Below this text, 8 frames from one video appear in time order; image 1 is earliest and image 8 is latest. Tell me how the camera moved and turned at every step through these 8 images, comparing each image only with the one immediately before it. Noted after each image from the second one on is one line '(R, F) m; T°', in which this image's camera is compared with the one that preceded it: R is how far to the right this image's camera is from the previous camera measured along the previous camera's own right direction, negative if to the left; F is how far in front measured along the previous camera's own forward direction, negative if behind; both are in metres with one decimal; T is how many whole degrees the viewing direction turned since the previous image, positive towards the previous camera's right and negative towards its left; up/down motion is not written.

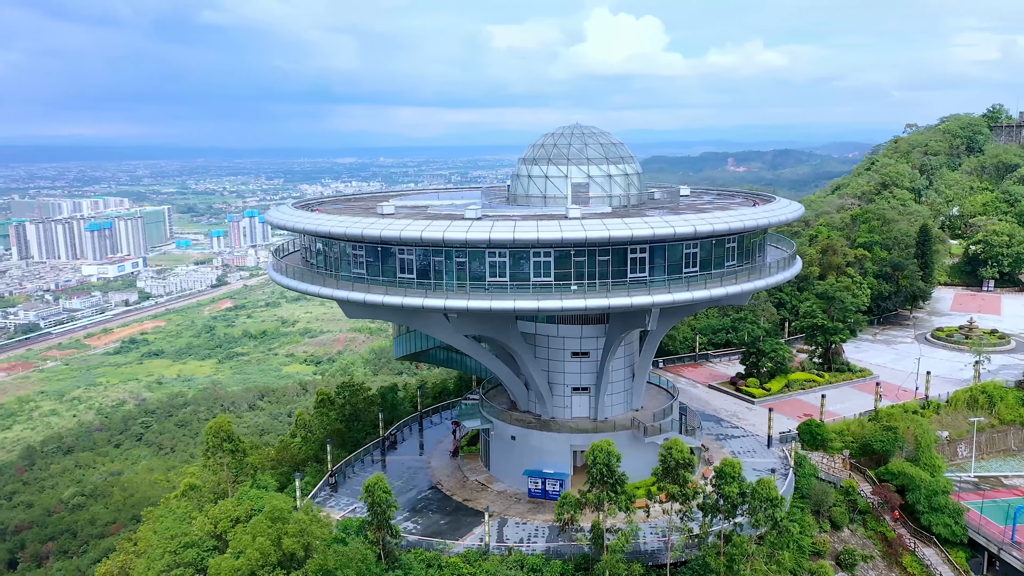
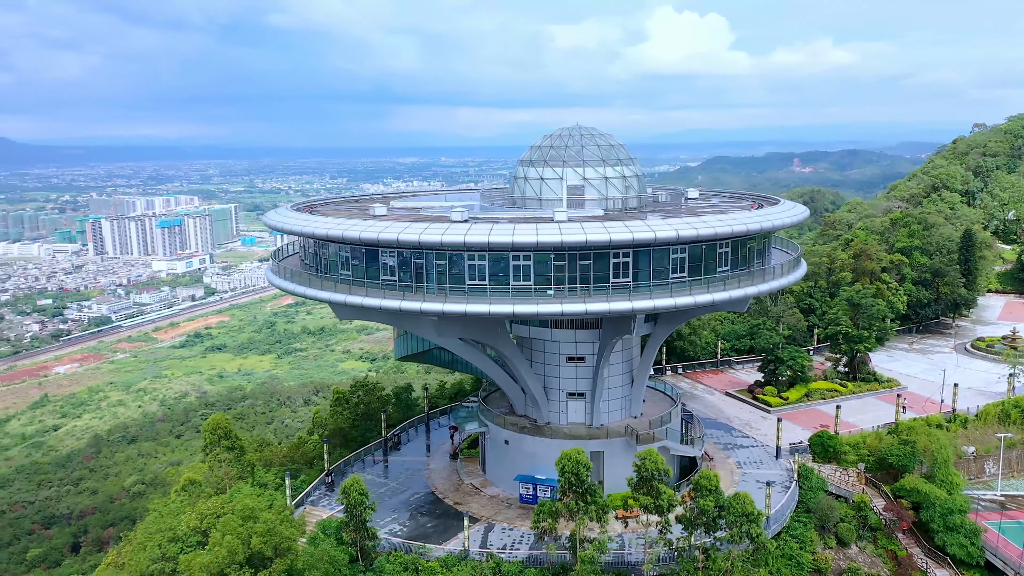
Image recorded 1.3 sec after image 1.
(+1.9, +0.3) m; -4°
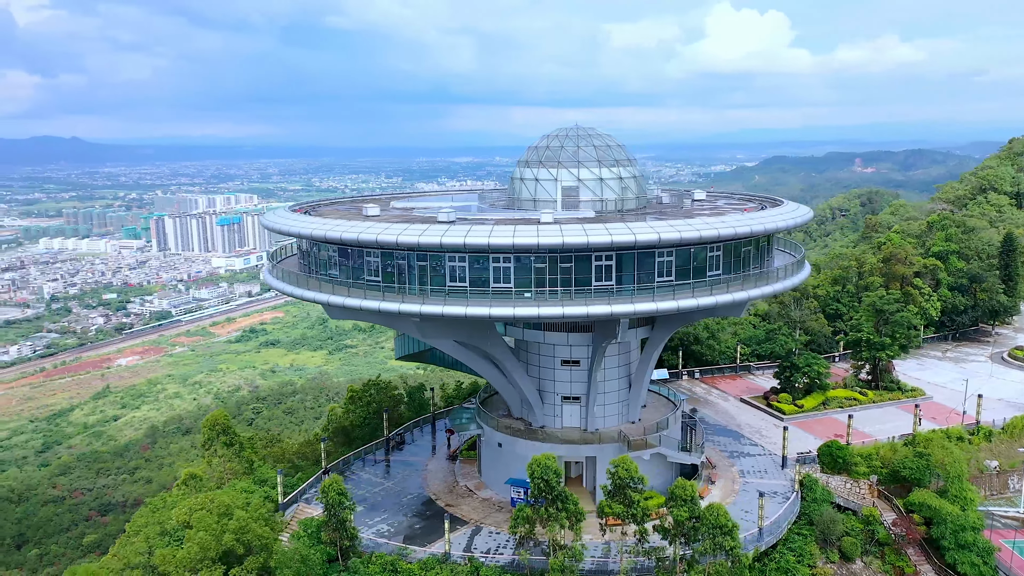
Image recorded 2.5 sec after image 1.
(+1.7, +0.3) m; -3°
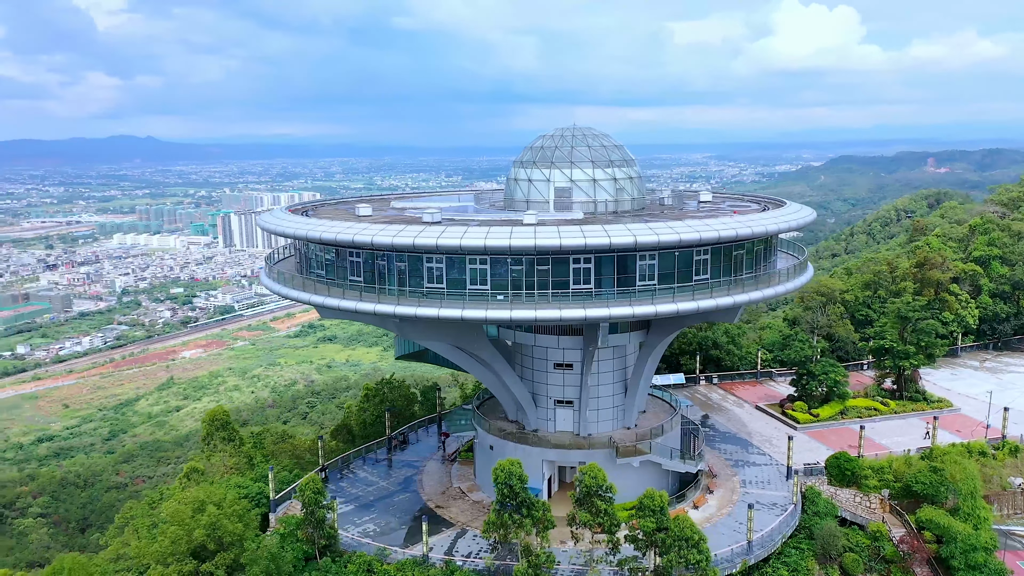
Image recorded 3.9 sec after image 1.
(+1.9, +0.3) m; -4°
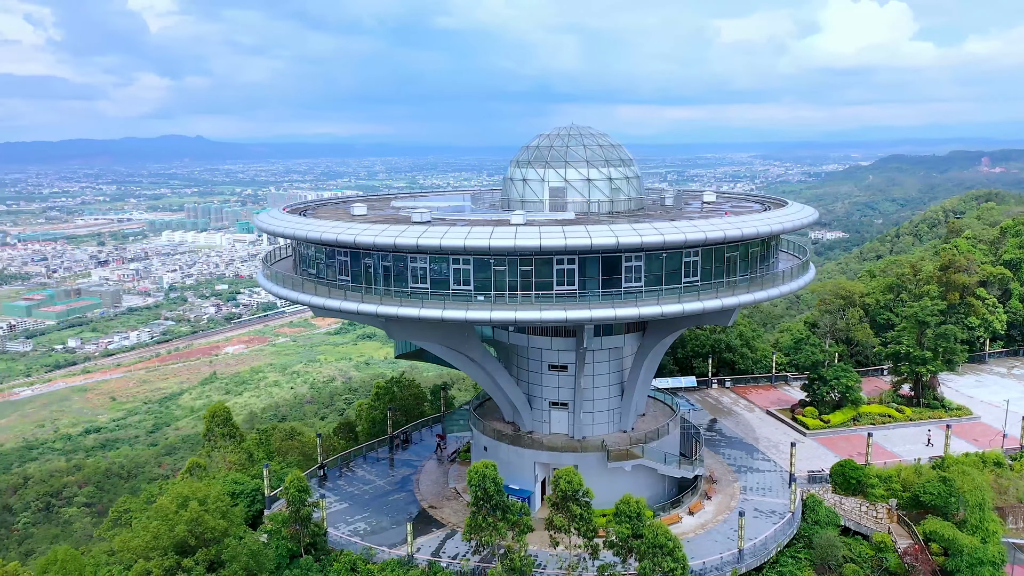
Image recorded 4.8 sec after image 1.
(+1.3, +0.2) m; -2°
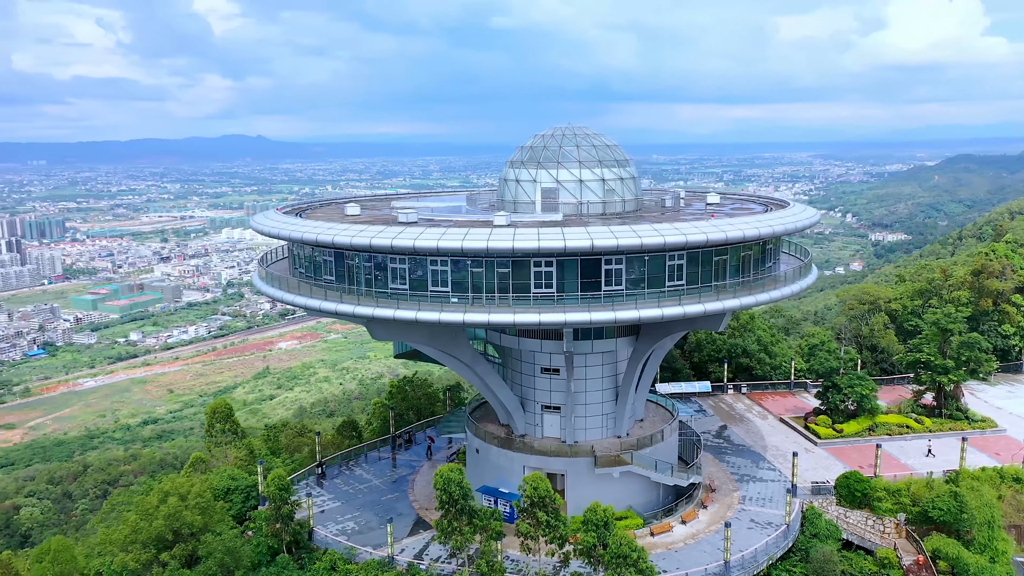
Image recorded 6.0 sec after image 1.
(+1.7, +0.3) m; -3°
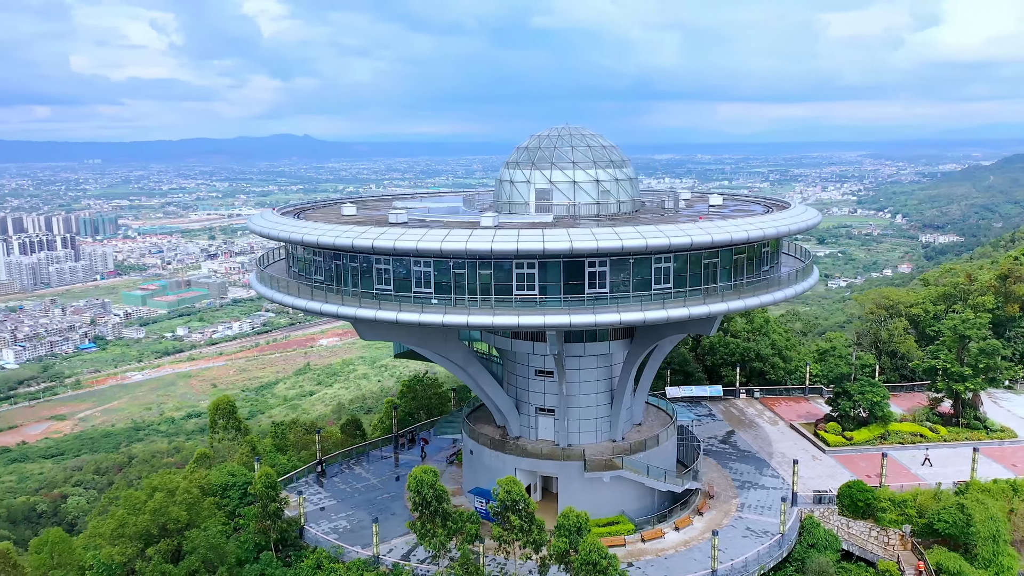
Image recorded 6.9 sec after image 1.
(+1.3, +0.1) m; -2°
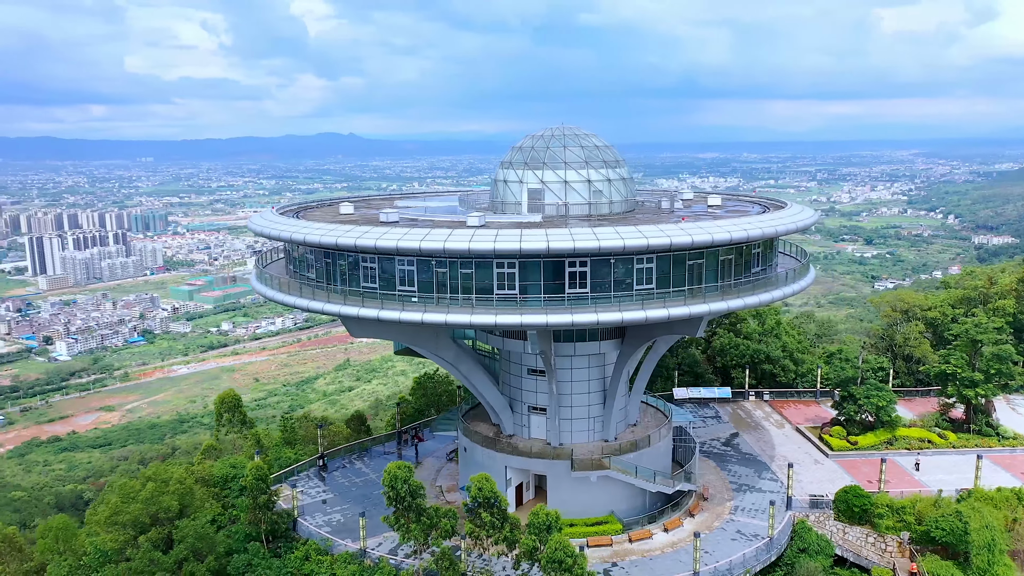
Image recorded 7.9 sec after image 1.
(+1.3, -0.2) m; -2°
